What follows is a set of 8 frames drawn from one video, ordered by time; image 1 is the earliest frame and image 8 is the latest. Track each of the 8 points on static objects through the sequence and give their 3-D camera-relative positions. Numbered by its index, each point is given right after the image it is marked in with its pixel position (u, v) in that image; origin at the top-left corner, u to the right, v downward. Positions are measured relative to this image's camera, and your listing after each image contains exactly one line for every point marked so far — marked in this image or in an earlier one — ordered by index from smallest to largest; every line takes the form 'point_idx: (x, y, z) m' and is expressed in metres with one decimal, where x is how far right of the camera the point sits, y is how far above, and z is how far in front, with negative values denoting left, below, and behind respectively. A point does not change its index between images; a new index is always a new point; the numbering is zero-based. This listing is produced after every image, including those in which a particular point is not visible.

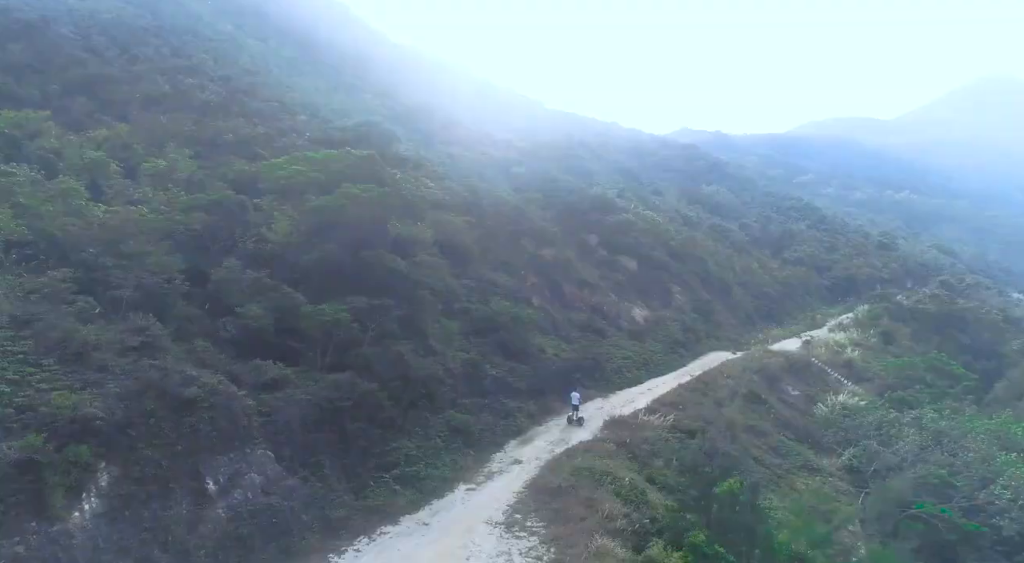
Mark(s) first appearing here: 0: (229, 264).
0: (-5.6, +0.3, +12.5) m
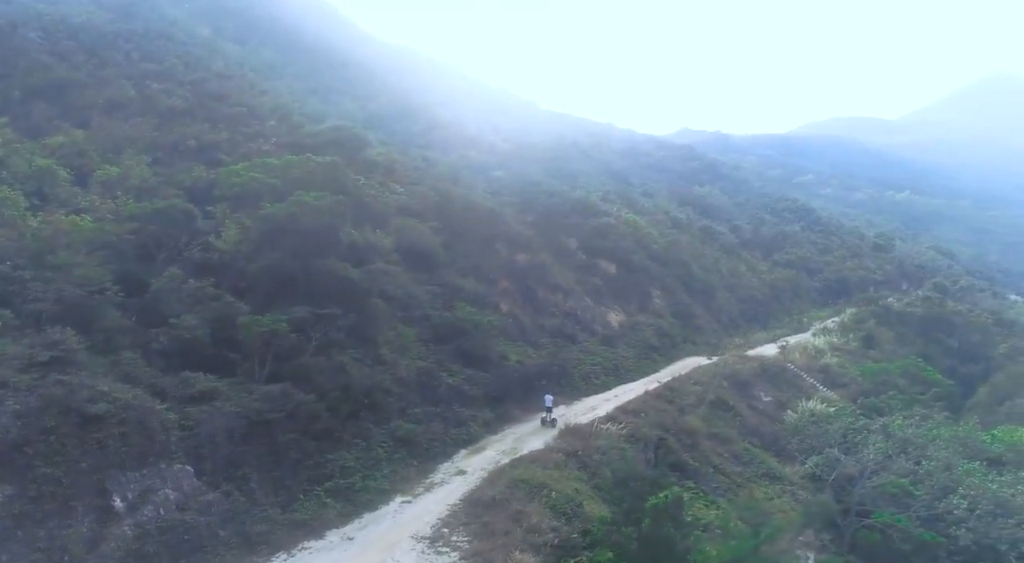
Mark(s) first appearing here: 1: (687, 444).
0: (-6.7, +0.1, +12.4) m
1: (+4.5, -4.2, +16.9) m
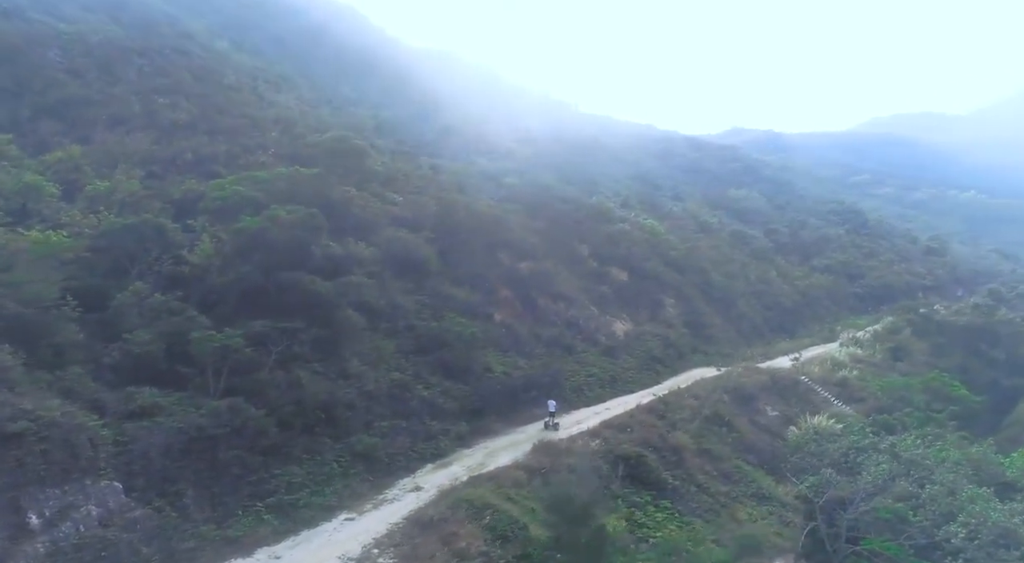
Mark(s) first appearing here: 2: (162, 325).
0: (-7.5, -0.2, +12.7) m
1: (+4.0, -4.5, +16.4) m
2: (-6.5, -0.8, +12.1) m
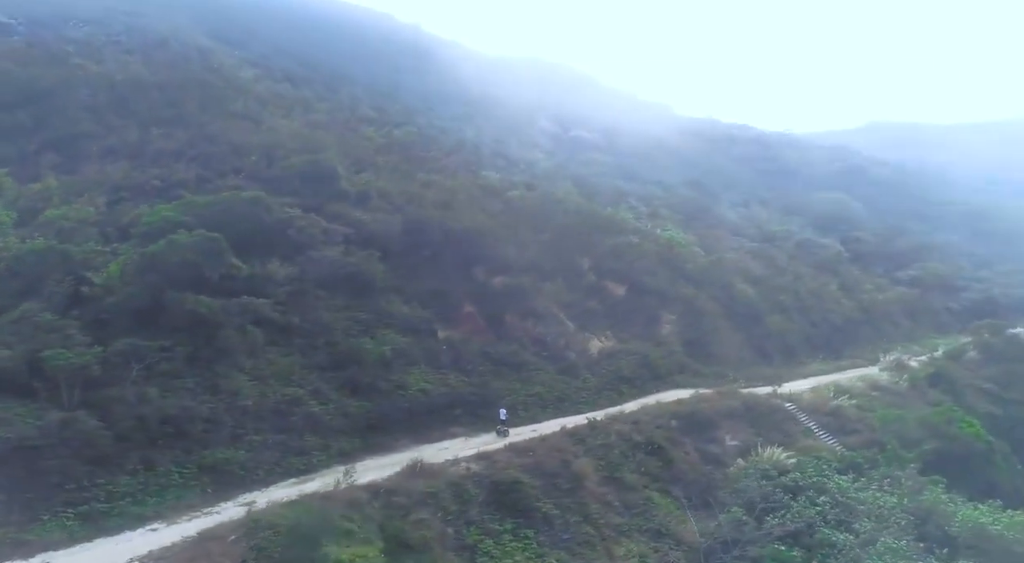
0: (-10.8, -0.6, +14.4) m
1: (+1.2, -5.1, +15.8) m
2: (-9.9, -1.3, +13.6) m
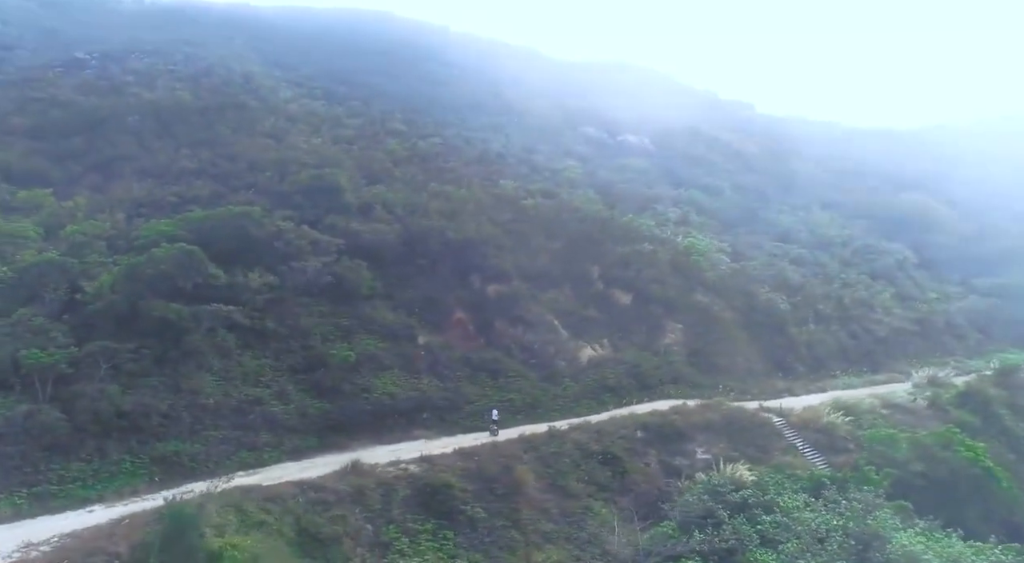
0: (-12.4, -0.8, +16.6) m
1: (-0.4, -5.3, +16.3) m
2: (-11.7, -1.5, +15.6) m
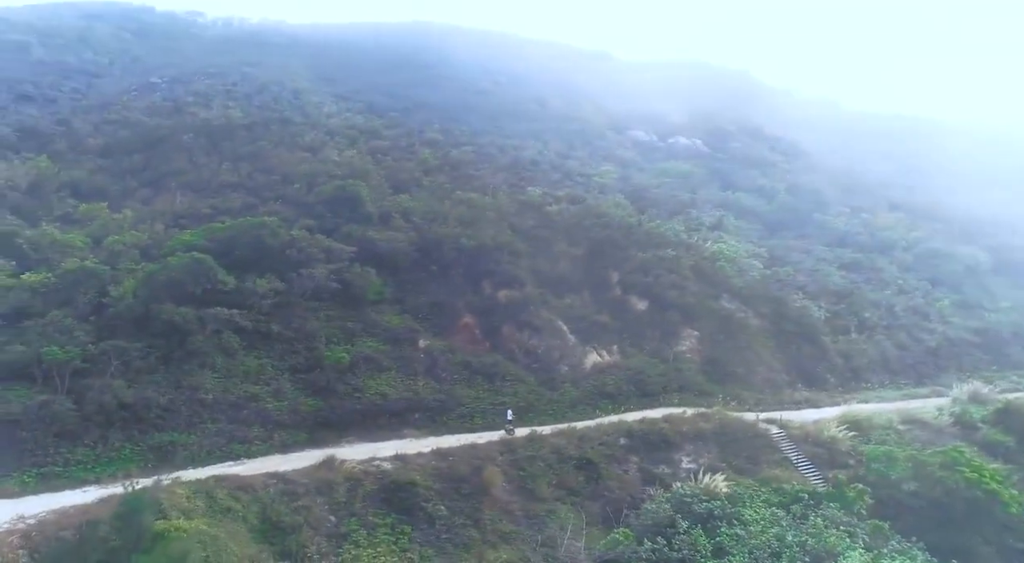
0: (-13.2, -1.0, +18.9) m
1: (-1.3, -5.5, +17.0) m
2: (-12.6, -1.6, +17.8) m
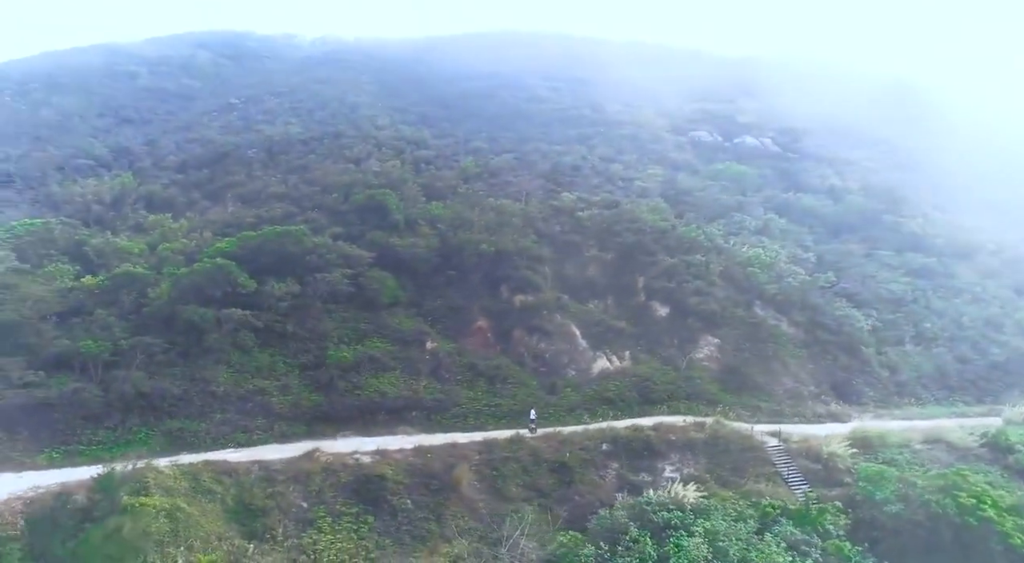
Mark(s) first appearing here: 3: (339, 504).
0: (-13.6, -1.1, +21.7) m
1: (-2.3, -5.7, +17.8) m
2: (-13.2, -1.7, +20.5) m
3: (-4.5, -5.8, +17.1) m
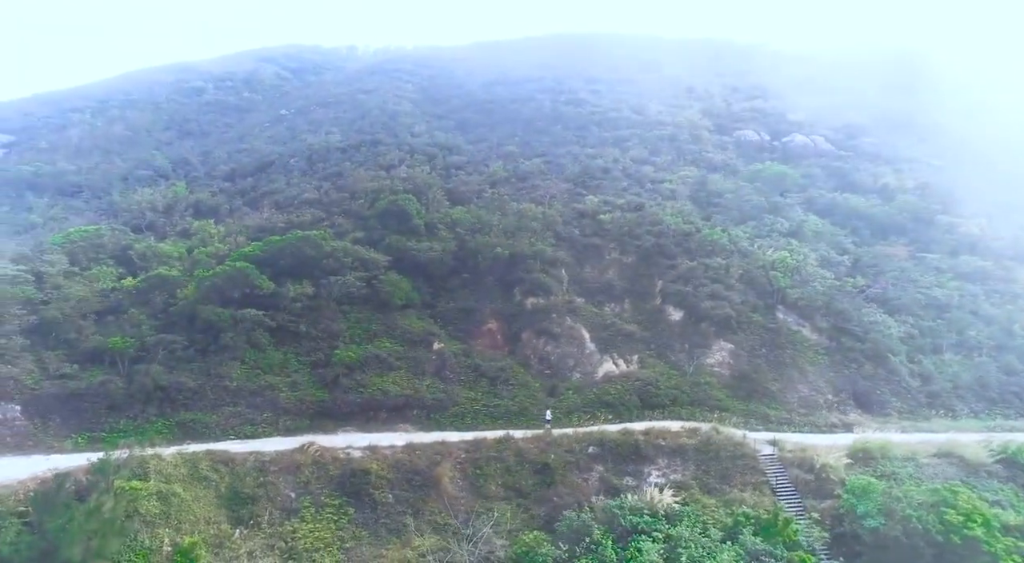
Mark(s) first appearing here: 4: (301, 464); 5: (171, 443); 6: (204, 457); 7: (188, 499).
0: (-13.7, -1.1, +23.7) m
1: (-2.9, -5.8, +18.5) m
2: (-13.4, -1.8, +22.5) m
3: (-5.2, -5.8, +18.0) m
4: (-5.9, -5.2, +18.8) m
5: (-10.3, -4.8, +19.8) m
6: (-8.6, -4.9, +18.5) m
7: (-8.3, -5.5, +16.9) m
